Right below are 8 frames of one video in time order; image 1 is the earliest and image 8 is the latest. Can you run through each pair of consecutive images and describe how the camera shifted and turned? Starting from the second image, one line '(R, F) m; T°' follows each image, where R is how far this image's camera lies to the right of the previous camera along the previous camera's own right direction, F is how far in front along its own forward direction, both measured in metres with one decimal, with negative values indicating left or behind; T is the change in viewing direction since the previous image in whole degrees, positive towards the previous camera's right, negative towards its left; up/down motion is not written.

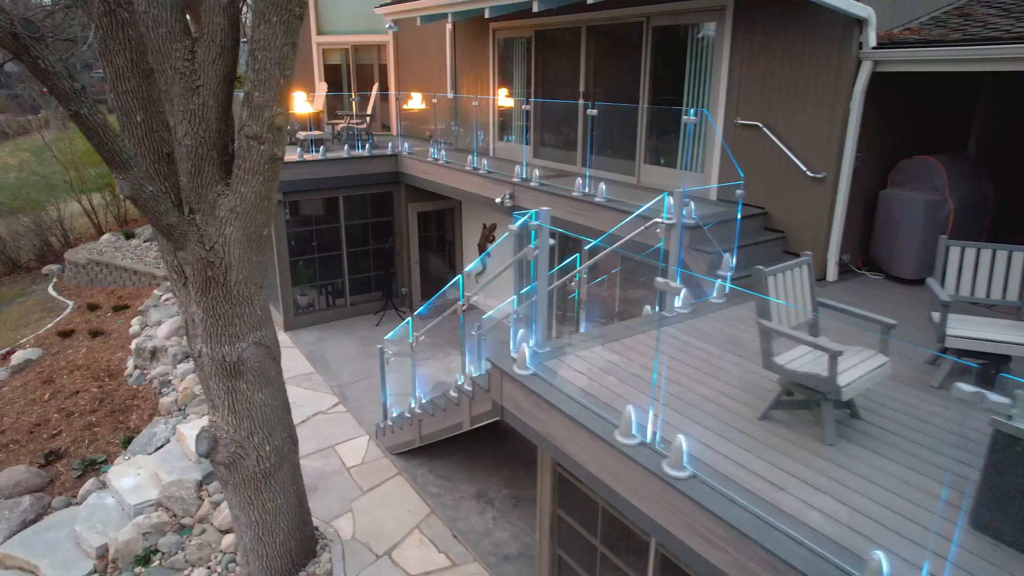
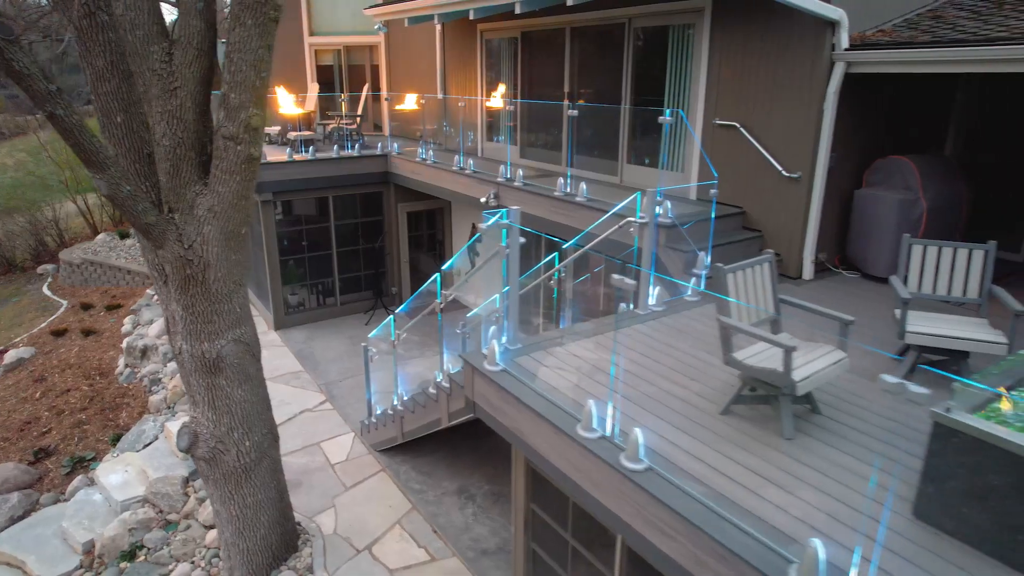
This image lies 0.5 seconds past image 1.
(+0.2, -0.1) m; 0°
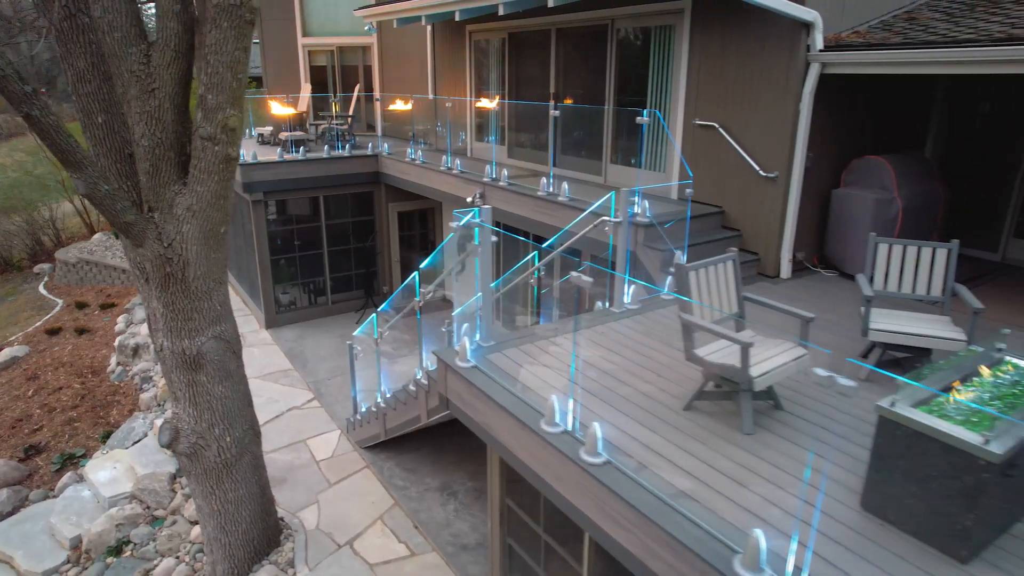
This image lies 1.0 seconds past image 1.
(+0.2, -0.1) m; 0°
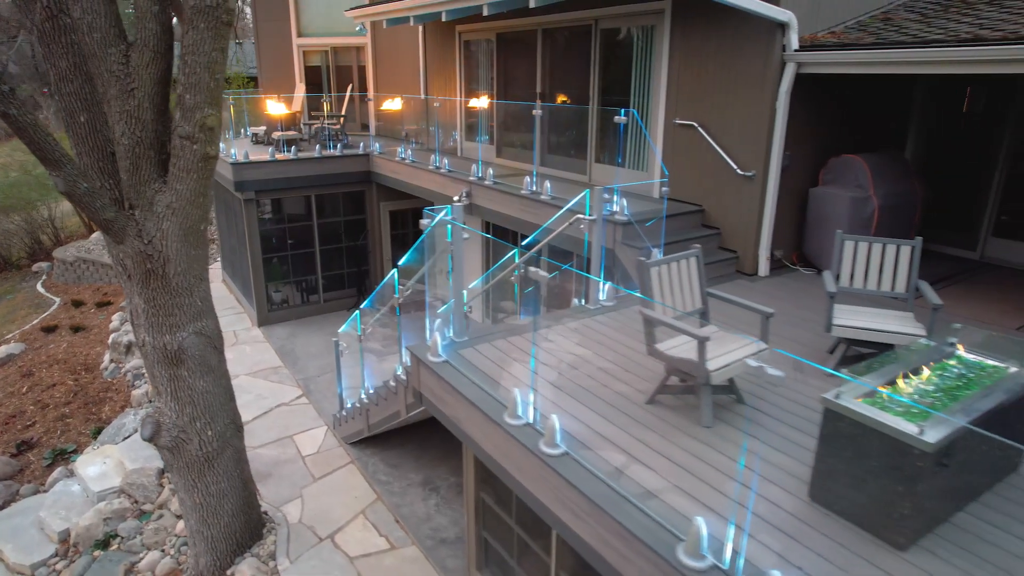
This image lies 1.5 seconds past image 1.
(+0.2, -0.1) m; 0°
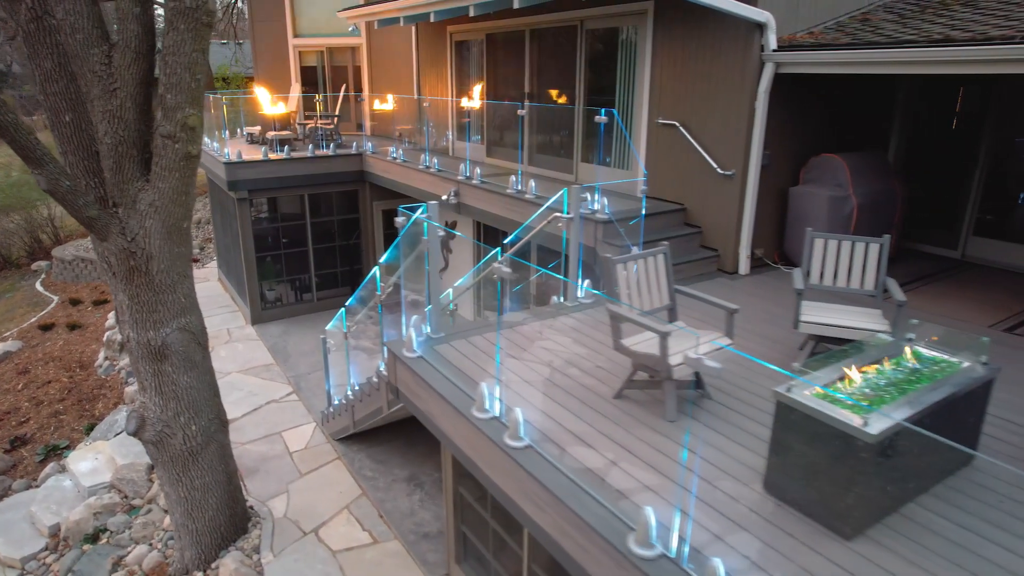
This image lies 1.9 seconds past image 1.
(+0.2, -0.1) m; 0°
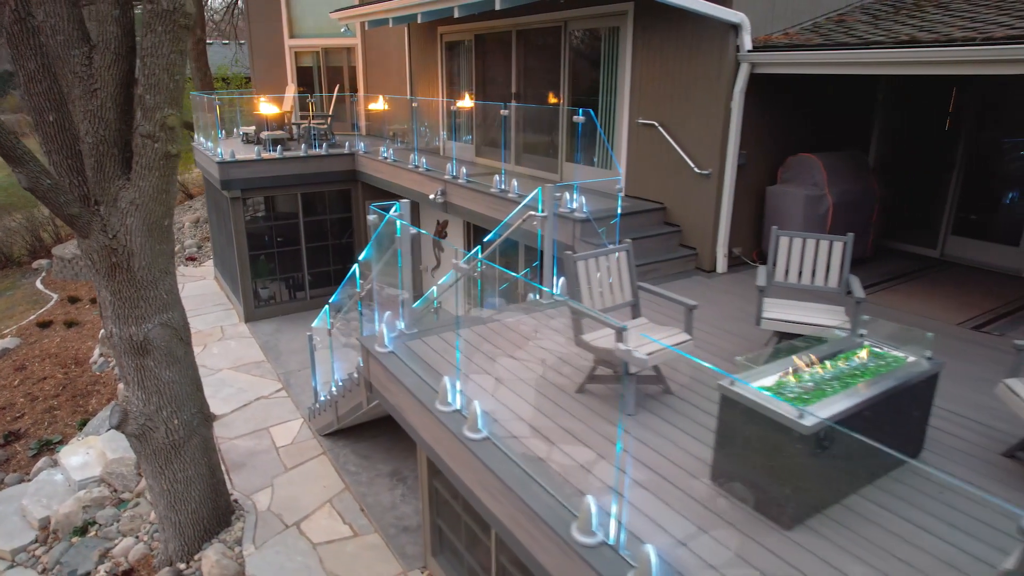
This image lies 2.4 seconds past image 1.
(+0.2, -0.1) m; 0°
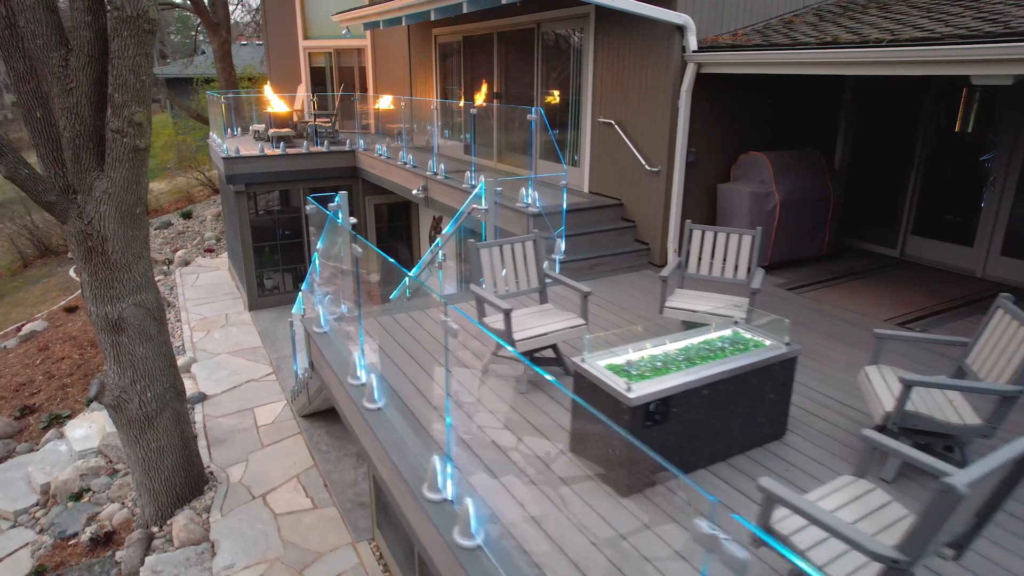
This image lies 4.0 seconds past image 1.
(+0.8, -0.2) m; -3°
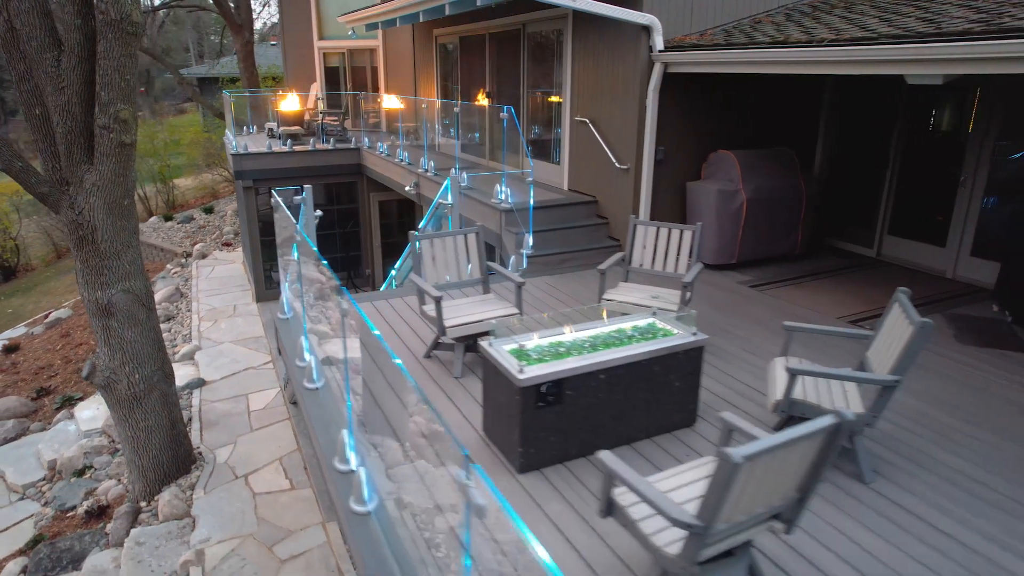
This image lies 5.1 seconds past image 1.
(+0.6, -0.2) m; -3°
